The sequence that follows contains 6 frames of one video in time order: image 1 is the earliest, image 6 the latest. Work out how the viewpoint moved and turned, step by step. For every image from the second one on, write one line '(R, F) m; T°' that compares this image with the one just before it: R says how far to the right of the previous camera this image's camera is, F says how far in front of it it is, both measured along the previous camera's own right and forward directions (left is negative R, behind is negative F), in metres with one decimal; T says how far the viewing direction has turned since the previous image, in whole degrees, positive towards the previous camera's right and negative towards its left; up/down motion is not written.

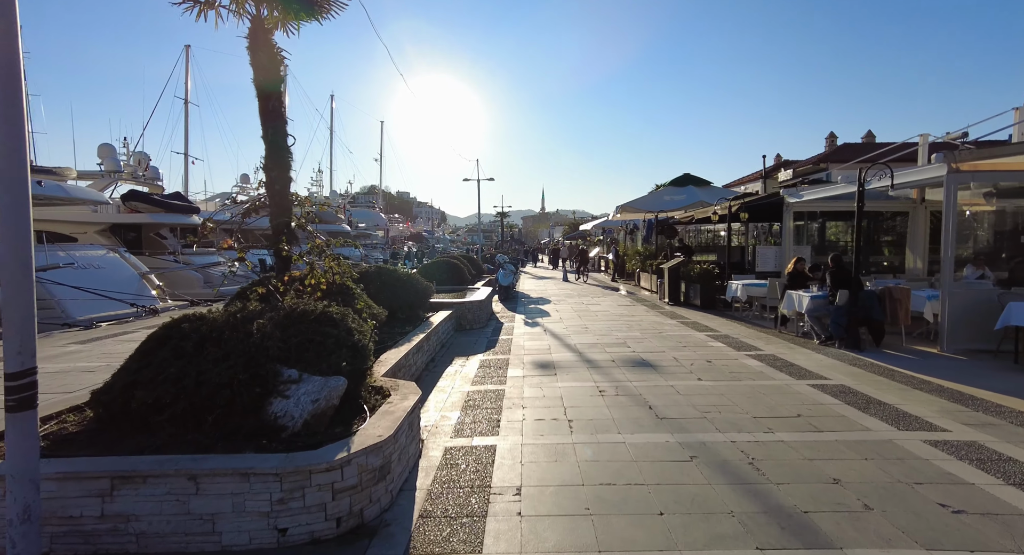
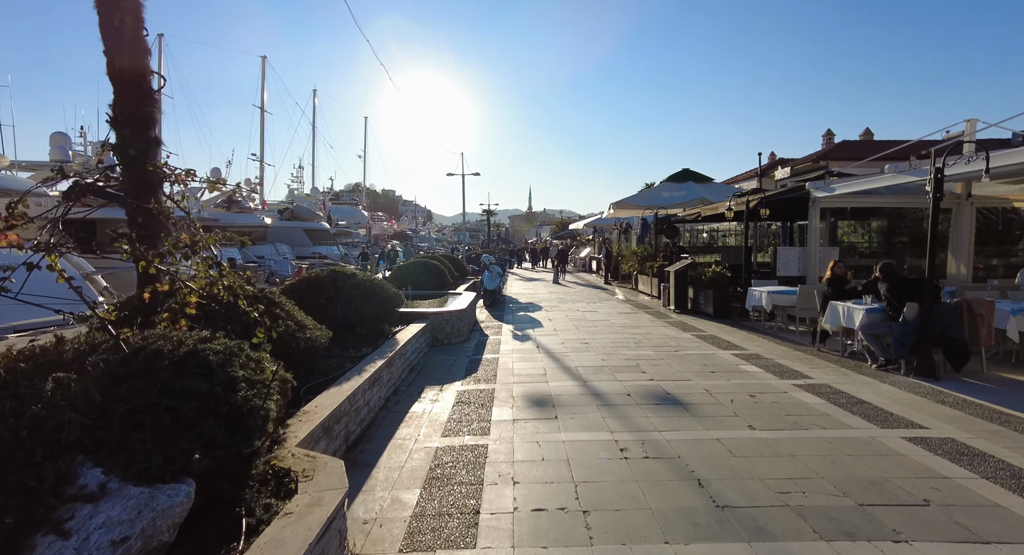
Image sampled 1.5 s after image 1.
(0.0, +1.7) m; +2°
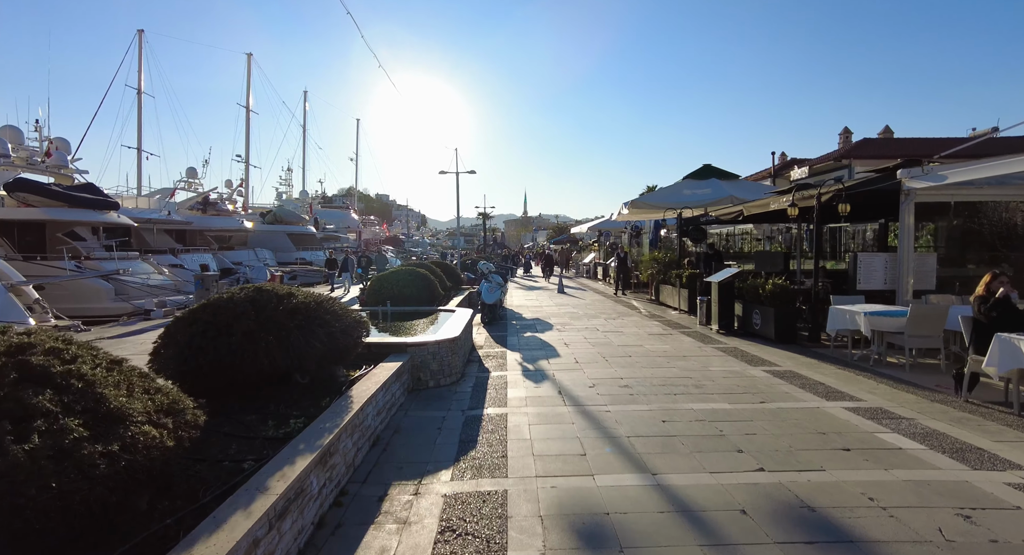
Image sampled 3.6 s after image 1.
(-0.2, +2.5) m; +1°
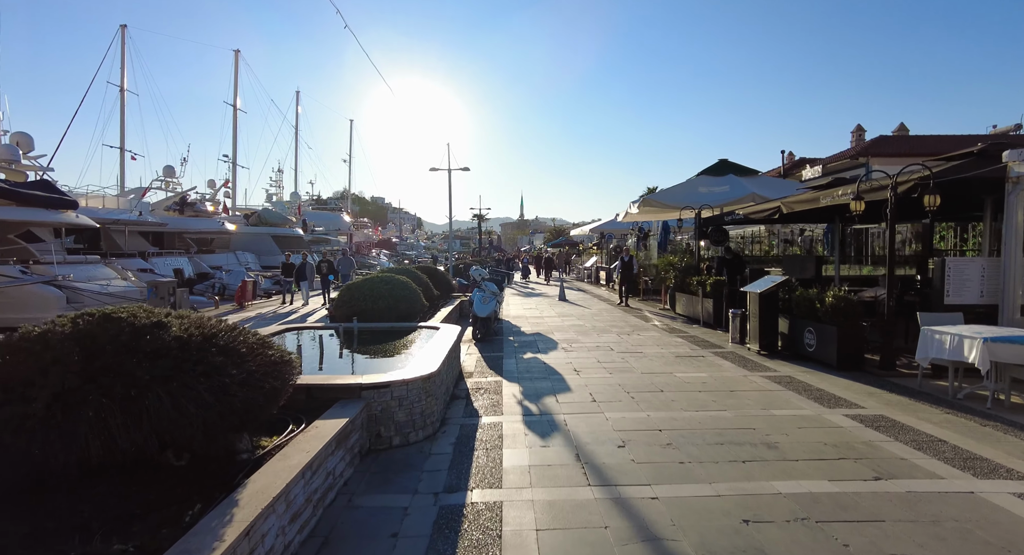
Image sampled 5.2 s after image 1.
(0.0, +1.9) m; 0°
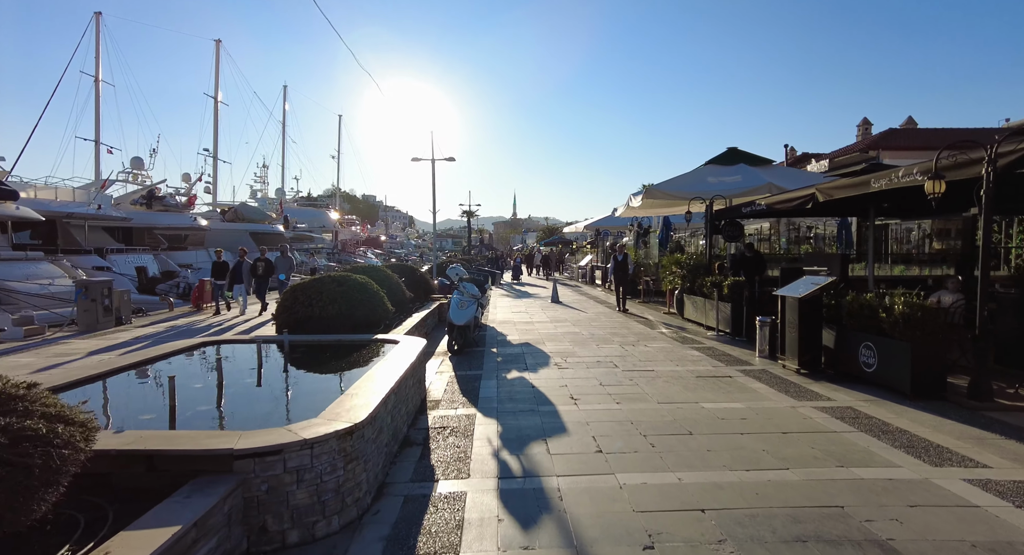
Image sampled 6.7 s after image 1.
(+0.2, +1.8) m; +1°
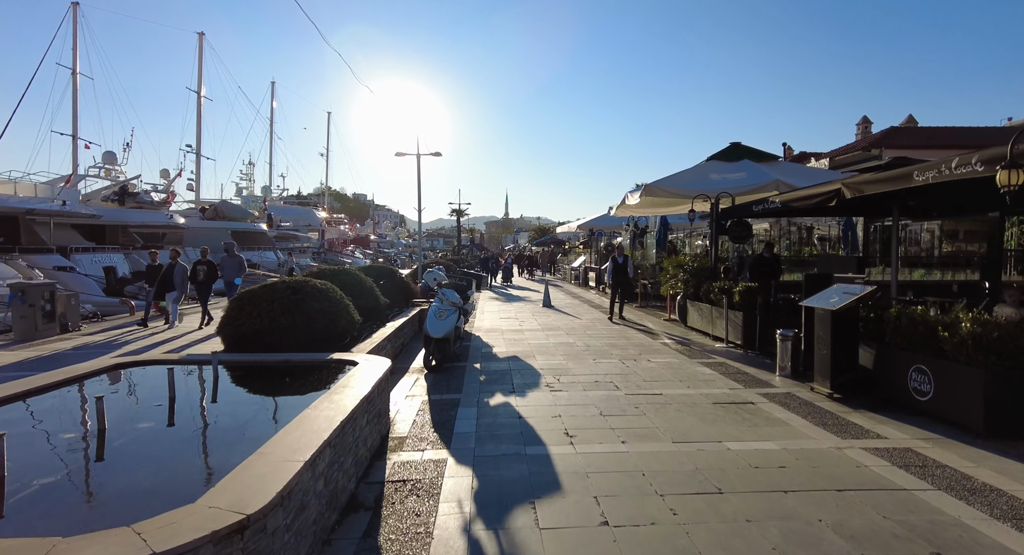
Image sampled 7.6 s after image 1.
(+0.1, +1.1) m; +1°
